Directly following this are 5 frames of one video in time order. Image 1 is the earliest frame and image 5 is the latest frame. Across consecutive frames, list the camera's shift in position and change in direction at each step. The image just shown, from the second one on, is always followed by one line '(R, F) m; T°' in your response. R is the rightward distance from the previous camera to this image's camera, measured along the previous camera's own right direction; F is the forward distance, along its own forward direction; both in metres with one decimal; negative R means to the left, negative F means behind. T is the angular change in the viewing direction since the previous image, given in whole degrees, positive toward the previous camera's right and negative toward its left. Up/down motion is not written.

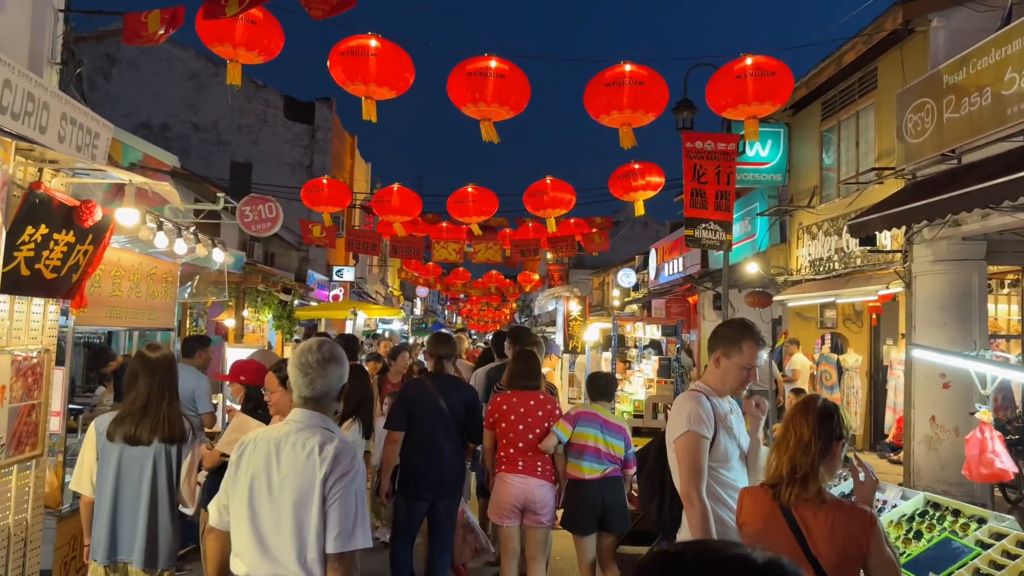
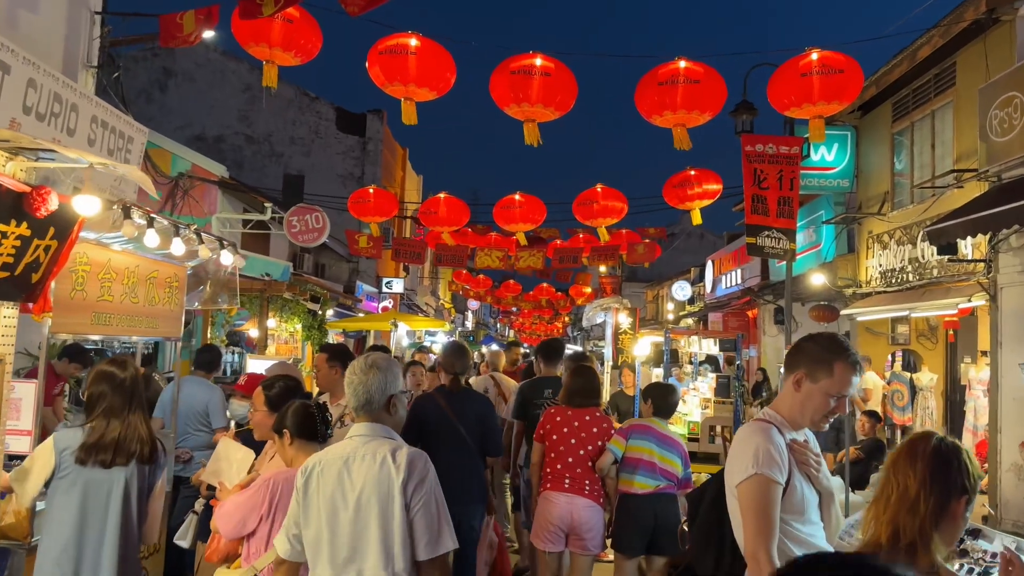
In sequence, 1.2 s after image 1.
(+0.1, +0.6) m; -4°
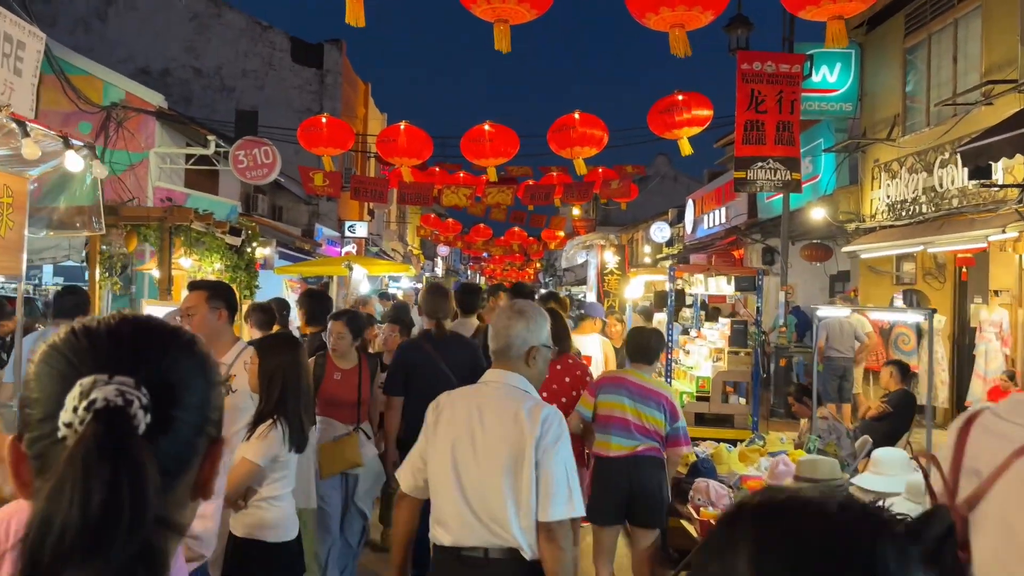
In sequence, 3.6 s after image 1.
(0.0, +1.3) m; +2°
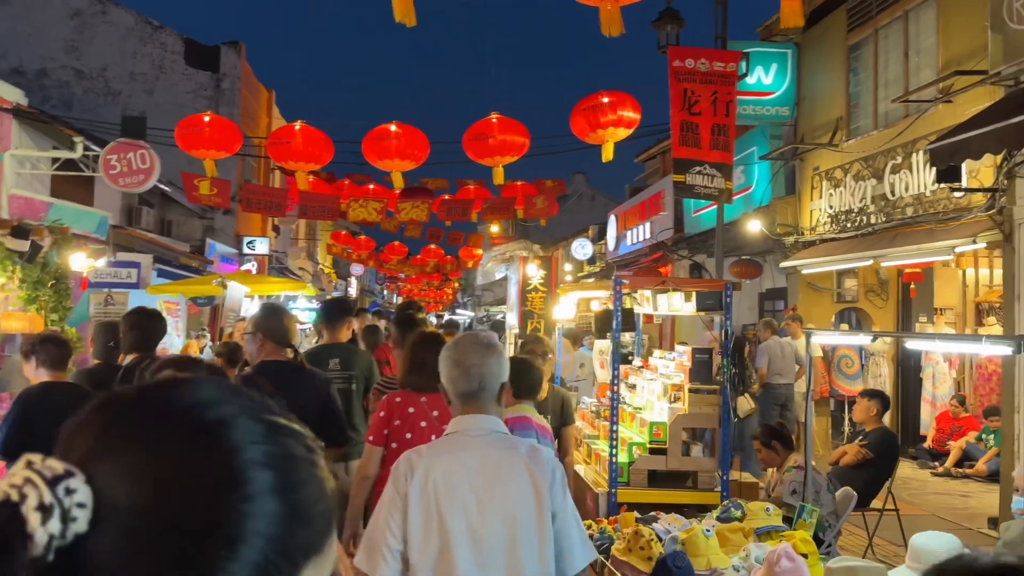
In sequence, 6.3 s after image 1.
(+0.1, +1.3) m; +6°
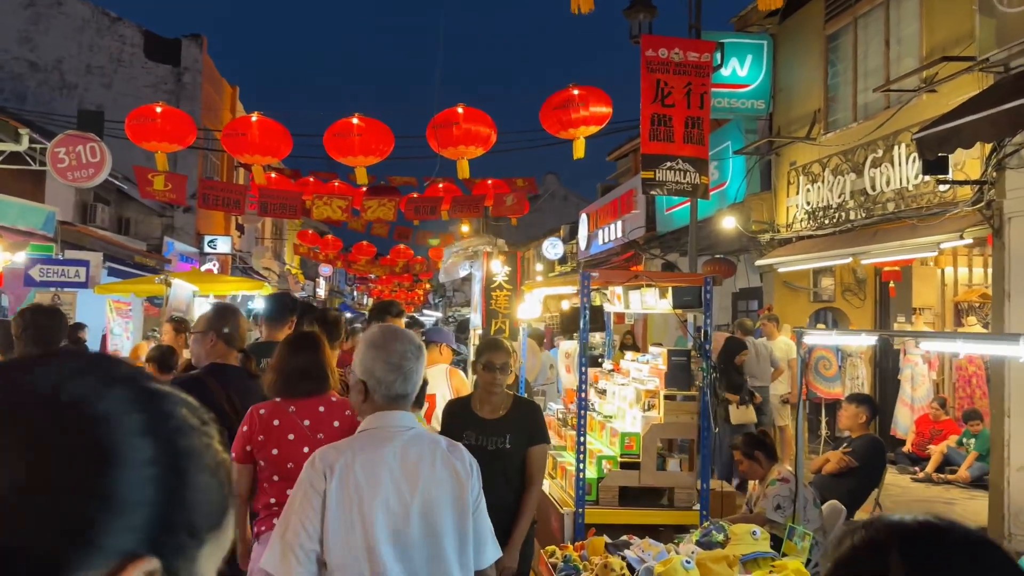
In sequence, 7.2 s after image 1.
(+0.1, +0.4) m; +2°
